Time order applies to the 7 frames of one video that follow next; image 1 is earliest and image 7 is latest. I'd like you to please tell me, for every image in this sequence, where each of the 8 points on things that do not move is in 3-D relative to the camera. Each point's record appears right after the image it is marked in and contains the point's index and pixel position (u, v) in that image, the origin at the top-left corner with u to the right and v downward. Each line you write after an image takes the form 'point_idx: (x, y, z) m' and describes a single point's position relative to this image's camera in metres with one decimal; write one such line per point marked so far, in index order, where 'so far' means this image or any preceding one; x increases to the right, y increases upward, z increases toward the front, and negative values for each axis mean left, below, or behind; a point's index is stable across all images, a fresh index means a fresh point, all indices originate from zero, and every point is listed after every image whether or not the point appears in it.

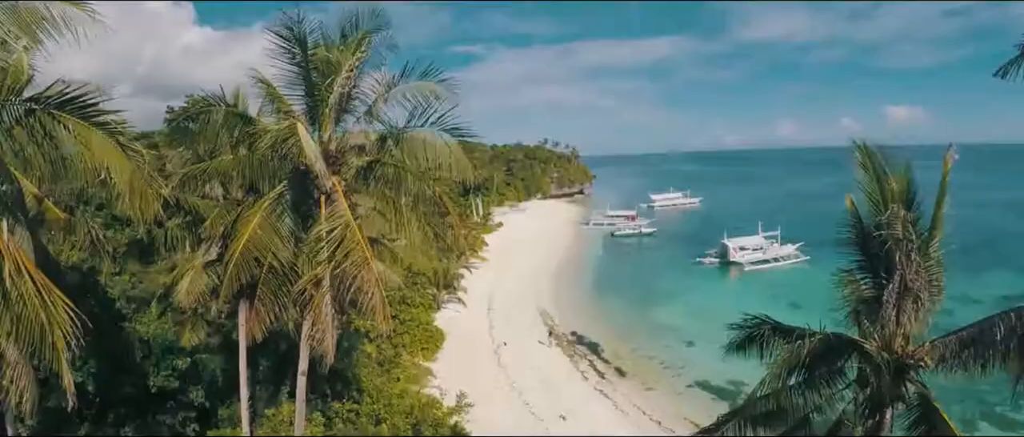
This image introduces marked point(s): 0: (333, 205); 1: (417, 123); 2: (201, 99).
0: (-2.2, +0.1, +9.1) m
1: (-1.2, +1.2, +9.5) m
2: (-3.9, +1.5, +9.7) m
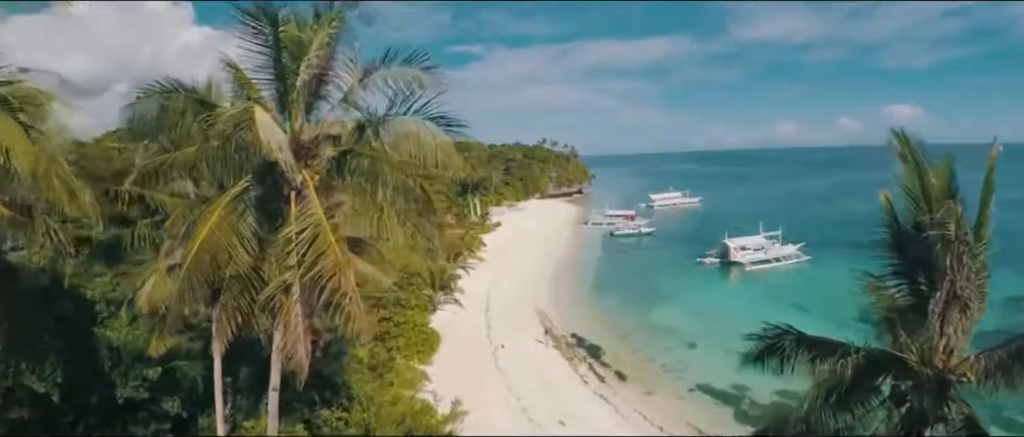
0: (-2.2, +0.2, +8.1) m
1: (-1.3, +1.2, +8.6) m
2: (-4.0, +1.5, +8.8) m
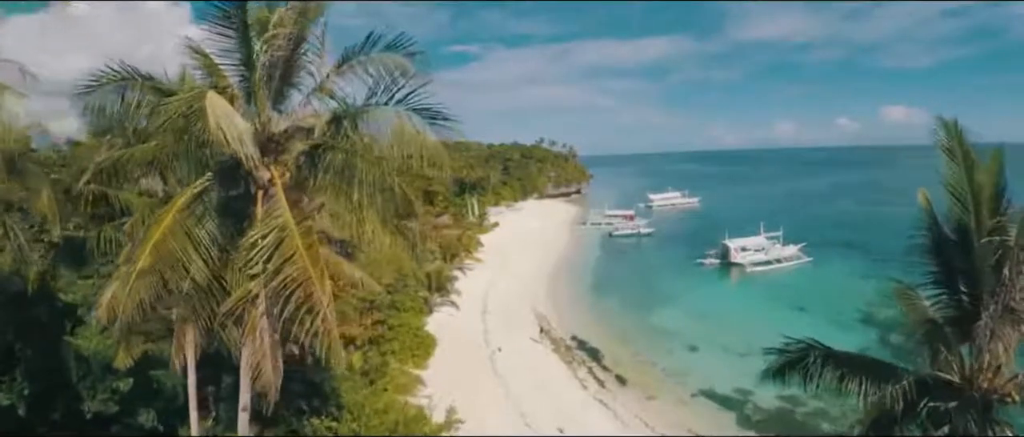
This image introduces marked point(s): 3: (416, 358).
0: (-2.3, +0.1, +7.3) m
1: (-1.3, +1.2, +7.7) m
2: (-4.1, +1.5, +7.9) m
3: (-2.3, -3.3, +18.8) m
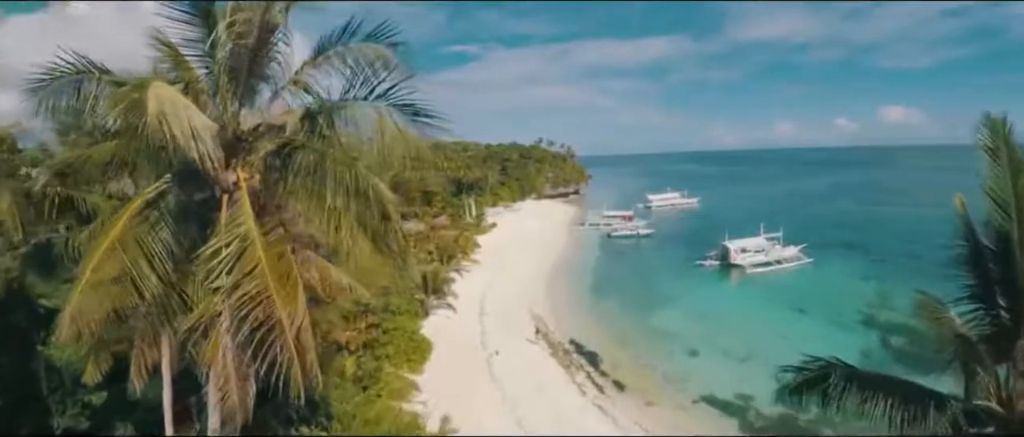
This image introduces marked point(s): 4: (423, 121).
0: (-2.4, +0.1, +6.6) m
1: (-1.4, +1.1, +7.0) m
2: (-4.1, +1.4, +7.2) m
3: (-2.4, -3.4, +18.1) m
4: (-0.8, +0.9, +7.0) m
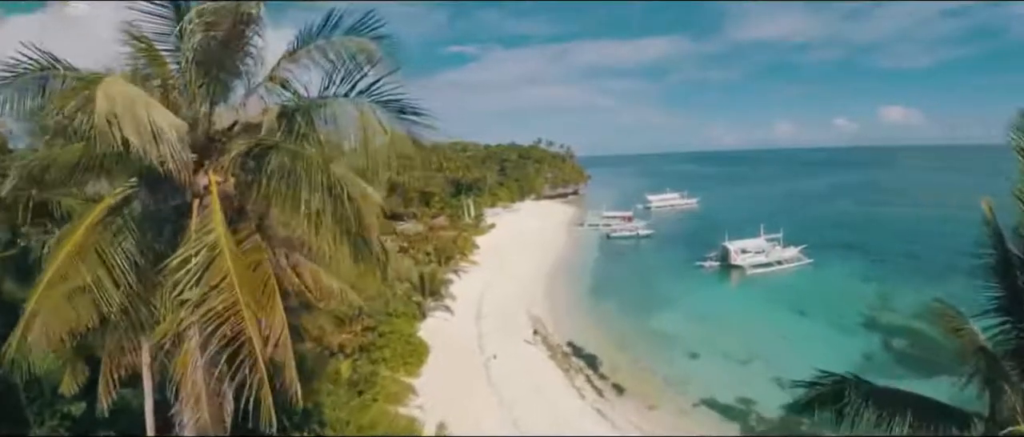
0: (-2.4, 0.0, +6.1) m
1: (-1.5, +1.1, +6.6) m
2: (-4.2, +1.4, +6.8) m
3: (-2.5, -3.5, +17.7) m
4: (-0.9, +0.9, +6.6) m
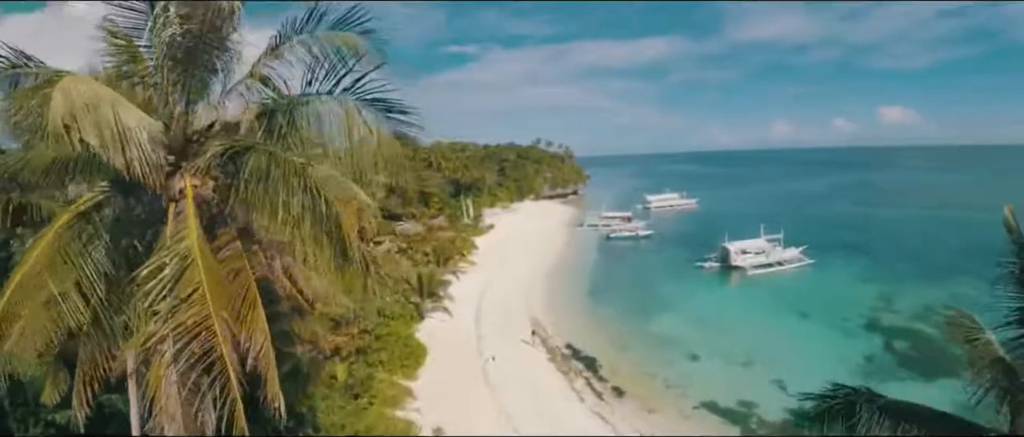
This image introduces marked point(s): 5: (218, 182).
0: (-2.5, 0.0, +5.8) m
1: (-1.5, +1.0, +6.3) m
2: (-4.2, +1.3, +6.4) m
3: (-2.5, -3.5, +17.3) m
4: (-0.9, +0.8, +6.2) m
5: (-2.4, +0.3, +6.5) m
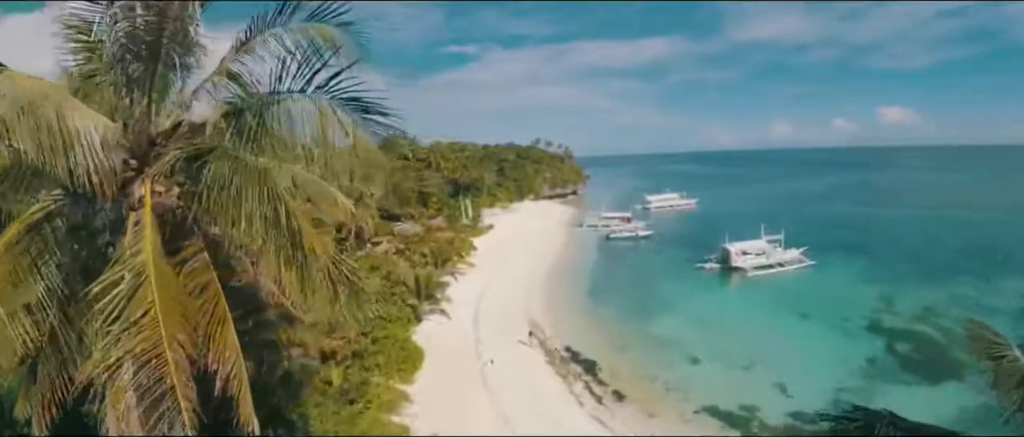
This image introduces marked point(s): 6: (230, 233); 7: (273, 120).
0: (-2.5, -0.1, +5.3) m
1: (-1.6, +1.0, +5.8) m
2: (-4.3, +1.3, +6.0) m
3: (-2.6, -3.6, +16.9) m
4: (-1.0, +0.8, +5.8) m
5: (-2.5, +0.2, +6.0) m
6: (-2.1, -0.1, +6.0) m
7: (-1.8, +0.7, +5.9) m
